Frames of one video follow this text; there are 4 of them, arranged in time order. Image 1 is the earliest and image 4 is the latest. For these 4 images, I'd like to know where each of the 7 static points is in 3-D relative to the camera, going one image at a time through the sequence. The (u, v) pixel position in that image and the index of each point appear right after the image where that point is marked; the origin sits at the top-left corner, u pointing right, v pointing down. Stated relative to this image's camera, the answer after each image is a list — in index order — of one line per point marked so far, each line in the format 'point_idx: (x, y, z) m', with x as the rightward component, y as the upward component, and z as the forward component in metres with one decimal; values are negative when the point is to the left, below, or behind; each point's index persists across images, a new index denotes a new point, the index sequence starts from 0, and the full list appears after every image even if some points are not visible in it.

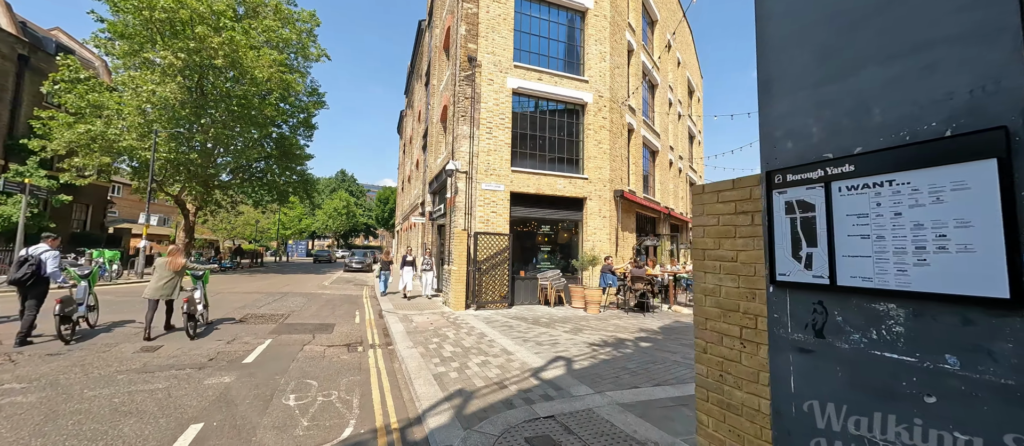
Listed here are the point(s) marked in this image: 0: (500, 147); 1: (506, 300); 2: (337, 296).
0: (-0.4, +2.3, +11.2) m
1: (-0.2, -2.3, +10.6) m
2: (-6.2, -2.6, +13.1) m
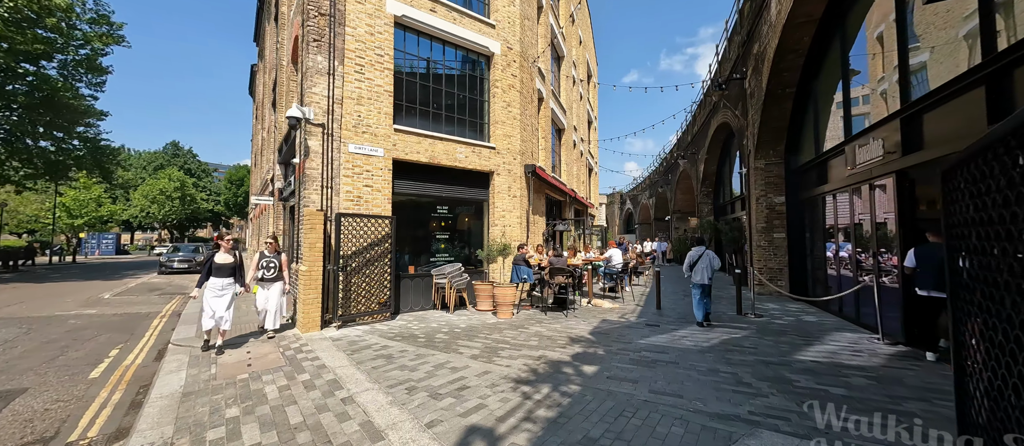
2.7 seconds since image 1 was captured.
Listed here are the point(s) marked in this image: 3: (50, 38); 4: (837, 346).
0: (-3.0, +2.8, +8.0) m
1: (-2.6, -1.8, +7.7) m
2: (-9.1, -2.1, +8.3) m
3: (-20.7, +8.3, +16.3) m
4: (+5.3, -2.0, +5.9) m
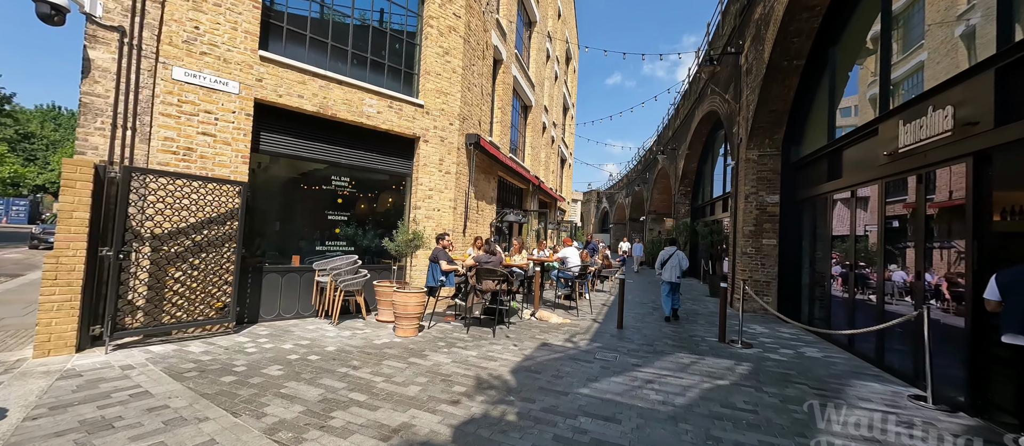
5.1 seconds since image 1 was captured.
0: (-4.2, +3.2, +5.5) m
1: (-4.0, -1.3, +5.2) m
2: (-10.6, -1.3, +5.4) m
3: (-22.0, +9.9, +12.7) m
4: (+3.9, -2.0, +3.9) m
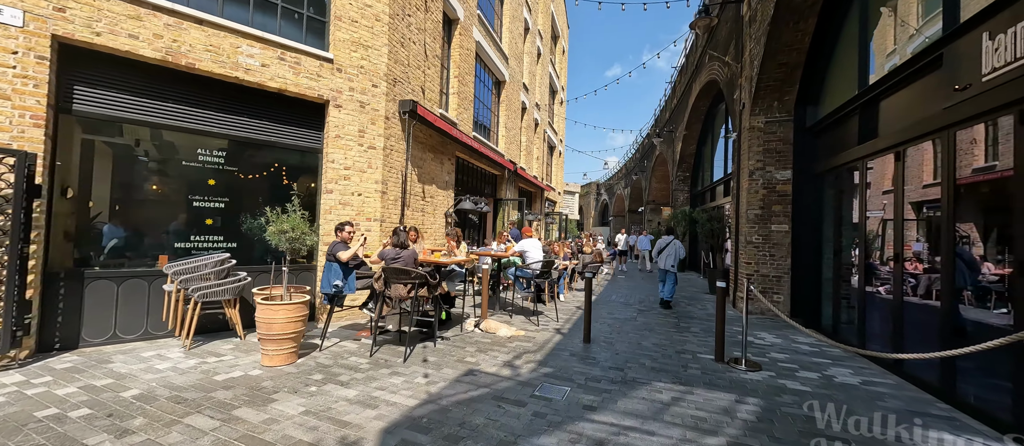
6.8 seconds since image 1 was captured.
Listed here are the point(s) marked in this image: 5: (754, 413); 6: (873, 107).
0: (-5.3, +3.4, +3.8) m
1: (-5.0, -1.2, +3.6) m
2: (-11.6, -1.3, +3.9) m
3: (-23.1, +9.8, +11.1) m
4: (+2.9, -1.8, +2.3) m
5: (+2.2, -1.8, +3.4) m
6: (+5.2, +1.6, +5.3) m
